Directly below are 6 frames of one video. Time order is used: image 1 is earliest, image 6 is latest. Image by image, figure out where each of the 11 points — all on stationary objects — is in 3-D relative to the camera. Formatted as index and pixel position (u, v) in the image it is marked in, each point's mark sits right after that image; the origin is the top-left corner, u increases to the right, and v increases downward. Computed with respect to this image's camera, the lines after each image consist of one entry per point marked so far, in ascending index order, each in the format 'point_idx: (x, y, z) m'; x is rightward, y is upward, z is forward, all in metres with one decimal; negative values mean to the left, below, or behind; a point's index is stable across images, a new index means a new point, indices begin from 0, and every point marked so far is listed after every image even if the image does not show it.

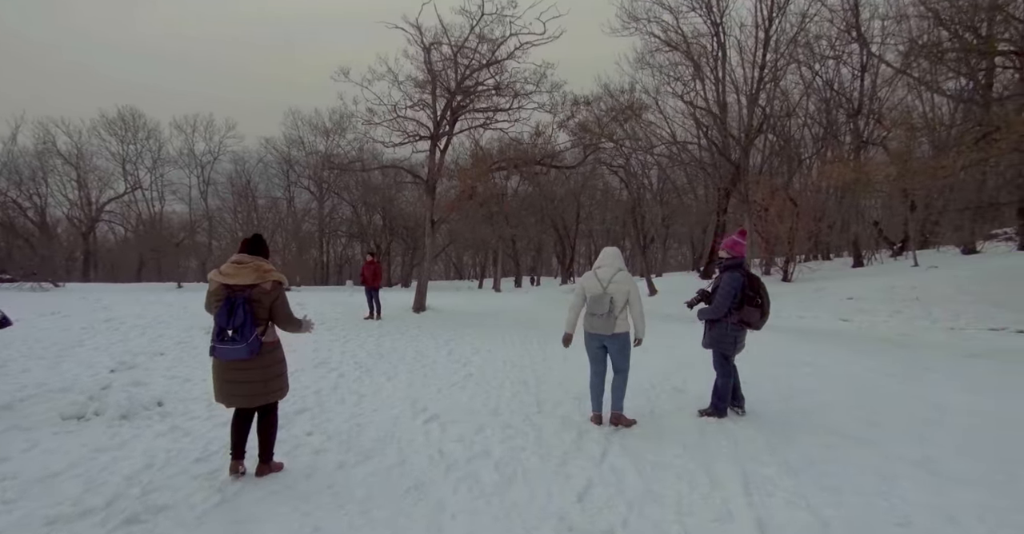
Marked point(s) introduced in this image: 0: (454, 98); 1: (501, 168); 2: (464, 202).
0: (-1.8, +5.2, +16.4) m
1: (-0.3, +3.1, +16.2) m
2: (-1.5, +2.1, +17.2) m
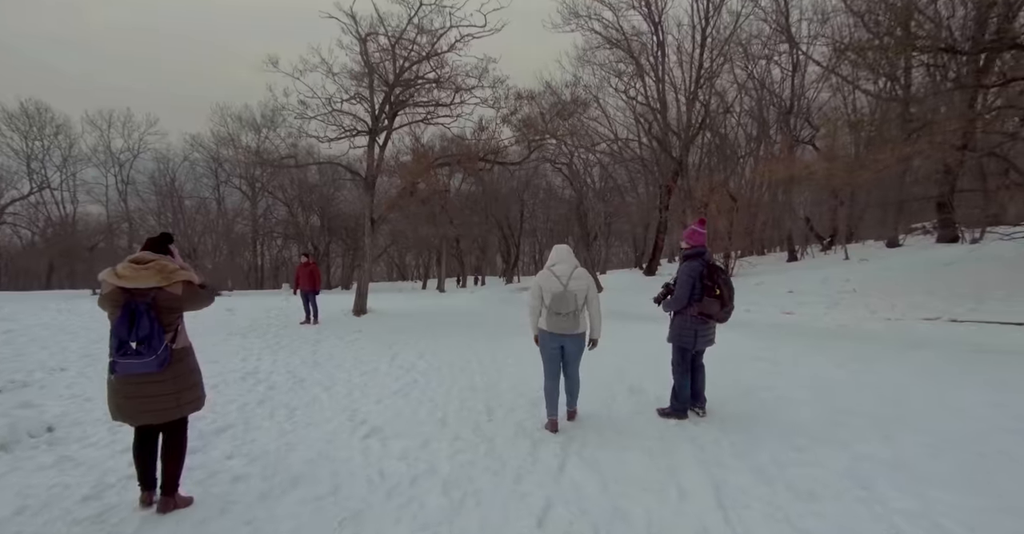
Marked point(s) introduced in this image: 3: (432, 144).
0: (-3.5, +5.2, +15.6) m
1: (-2.0, +3.1, +15.7) m
2: (-3.2, +2.1, +16.5) m
3: (-2.3, +3.5, +15.5) m
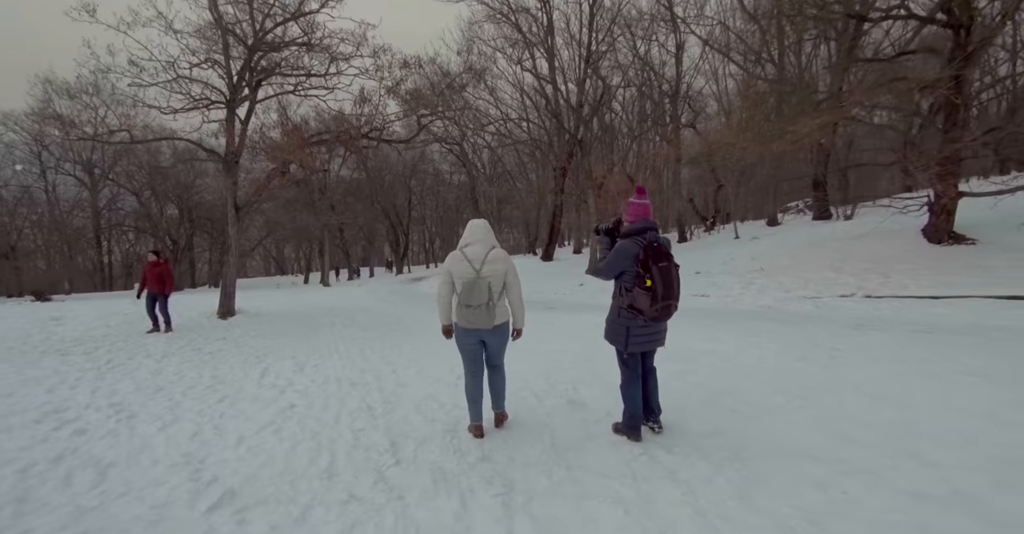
0: (-6.5, +5.3, +13.2) m
1: (-4.9, +3.3, +13.7) m
2: (-6.2, +2.3, +14.3) m
3: (-5.2, +3.7, +13.4) m
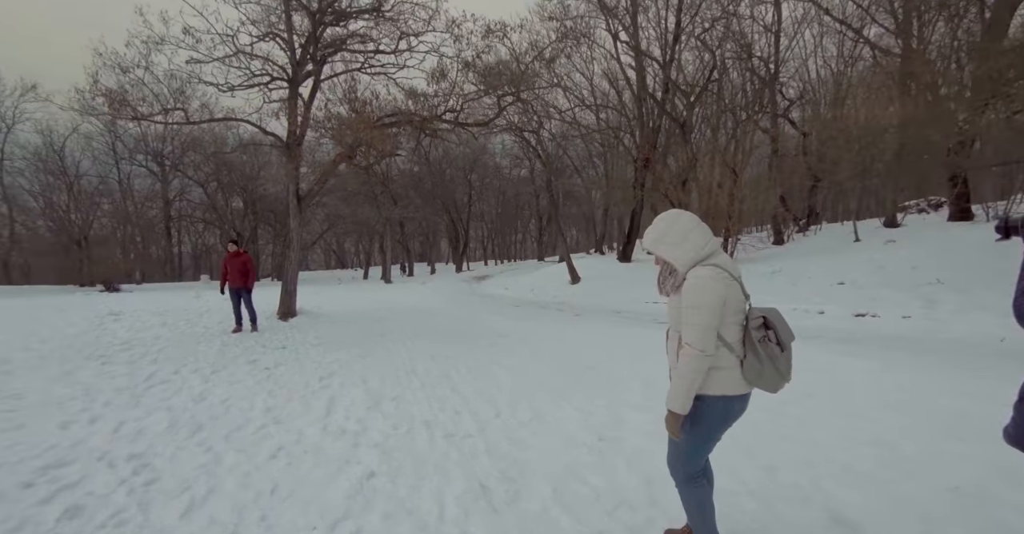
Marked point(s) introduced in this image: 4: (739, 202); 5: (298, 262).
0: (-4.3, +5.4, +11.8) m
1: (-2.7, +3.3, +12.1) m
2: (-4.1, +2.4, +12.9) m
3: (-3.1, +3.8, +11.9) m
4: (+8.2, +2.4, +19.2) m
5: (-5.1, +0.1, +12.6) m
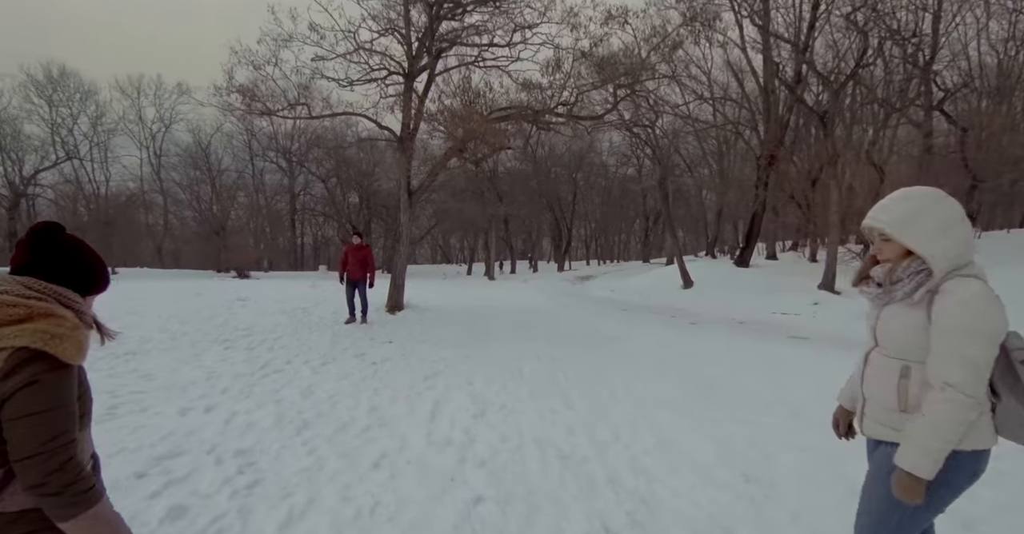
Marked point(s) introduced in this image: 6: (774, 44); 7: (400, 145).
0: (-1.7, +5.5, +11.8) m
1: (-0.2, +3.4, +11.8) m
2: (-1.4, +2.5, +12.8) m
3: (-0.5, +3.8, +11.6) m
4: (+11.8, +2.0, +16.7) m
5: (-2.5, +0.3, +12.7) m
6: (+9.6, +8.1, +19.3) m
7: (-2.6, +2.8, +12.1) m
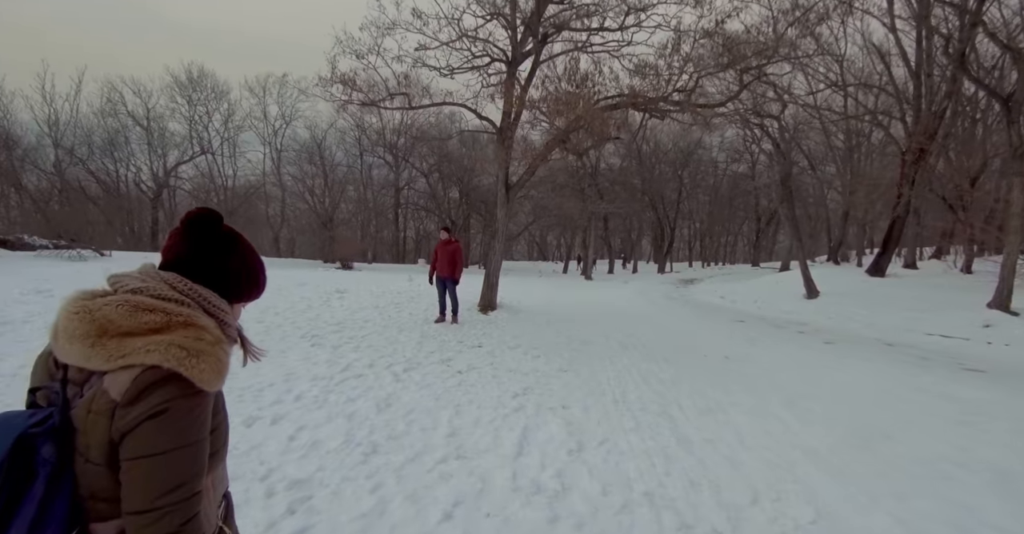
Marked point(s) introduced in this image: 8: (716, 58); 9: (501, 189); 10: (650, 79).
0: (+0.6, +5.5, +11.1) m
1: (+2.0, +3.3, +10.8) m
2: (+1.0, +2.5, +12.0) m
3: (+1.6, +3.8, +10.7) m
4: (+14.6, +1.5, +13.5) m
5: (-0.2, +0.3, +12.2) m
6: (+13.1, +7.7, +16.4) m
7: (-0.3, +2.9, +11.6) m
8: (+4.1, +4.2, +10.7) m
9: (-0.3, +1.7, +11.9) m
10: (+2.6, +3.7, +10.4) m
